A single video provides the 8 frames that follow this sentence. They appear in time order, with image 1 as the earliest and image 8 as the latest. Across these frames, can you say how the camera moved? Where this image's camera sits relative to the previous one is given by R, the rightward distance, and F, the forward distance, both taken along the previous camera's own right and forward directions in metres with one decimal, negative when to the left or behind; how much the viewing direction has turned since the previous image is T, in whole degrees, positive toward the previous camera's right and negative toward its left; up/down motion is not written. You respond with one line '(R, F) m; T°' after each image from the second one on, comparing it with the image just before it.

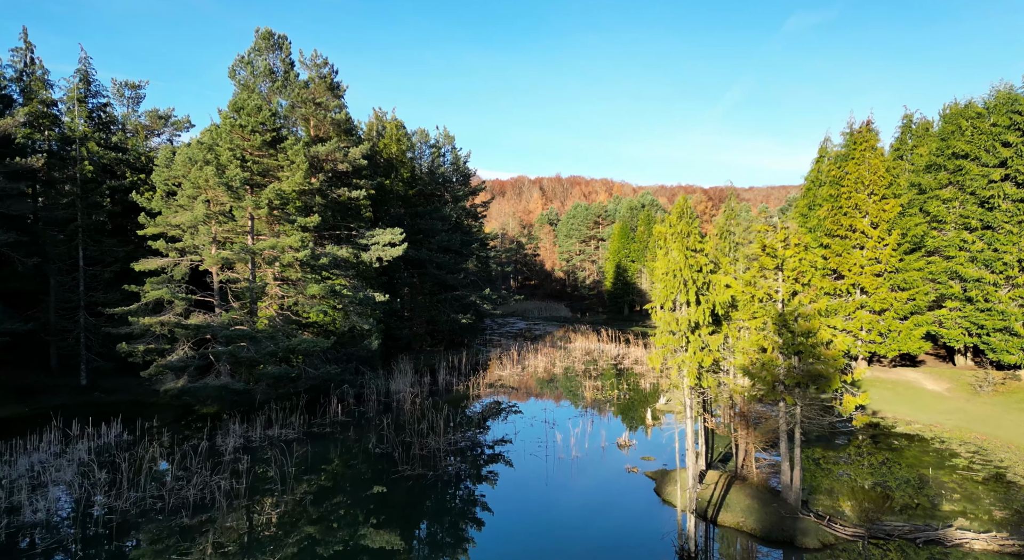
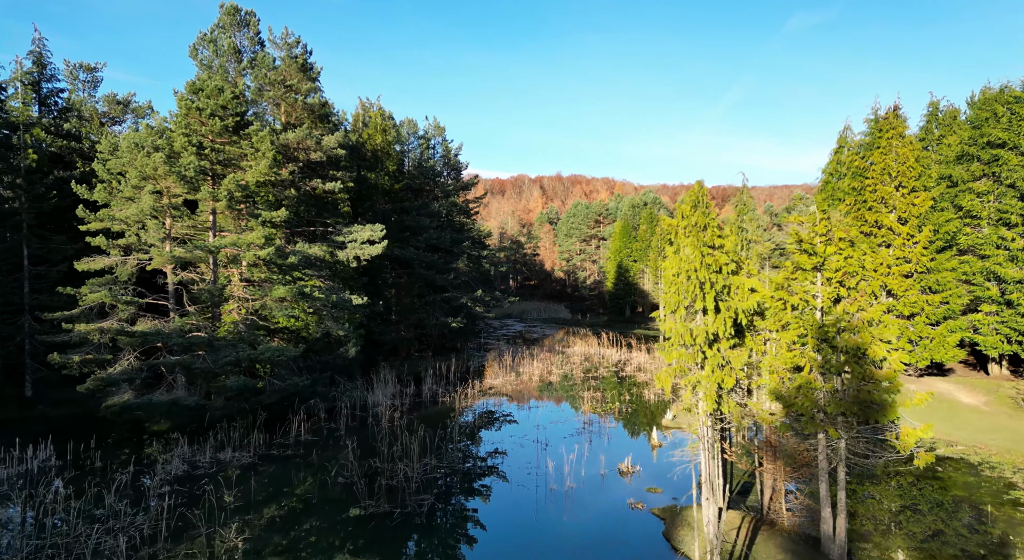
(+0.4, +2.1) m; 0°
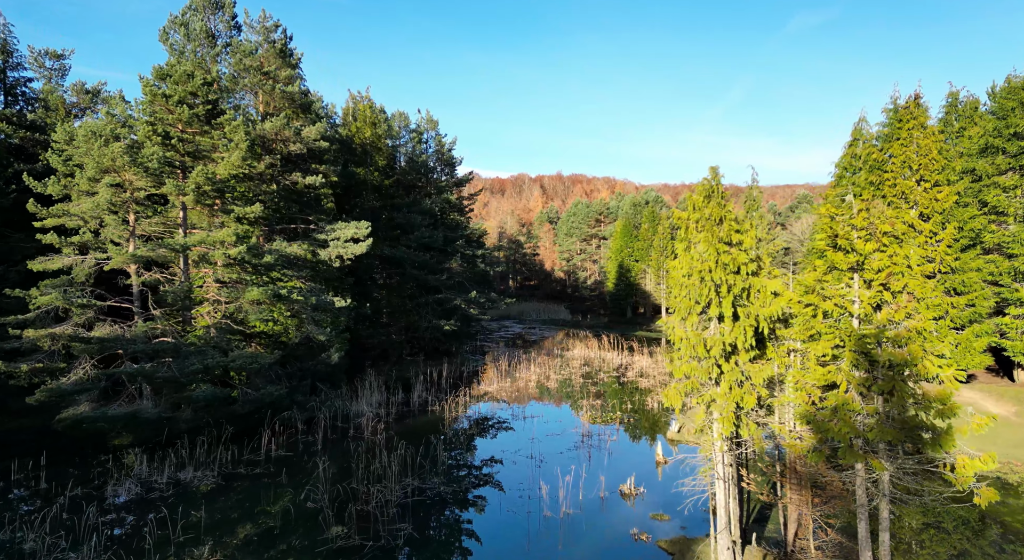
(+0.2, +1.4) m; 0°
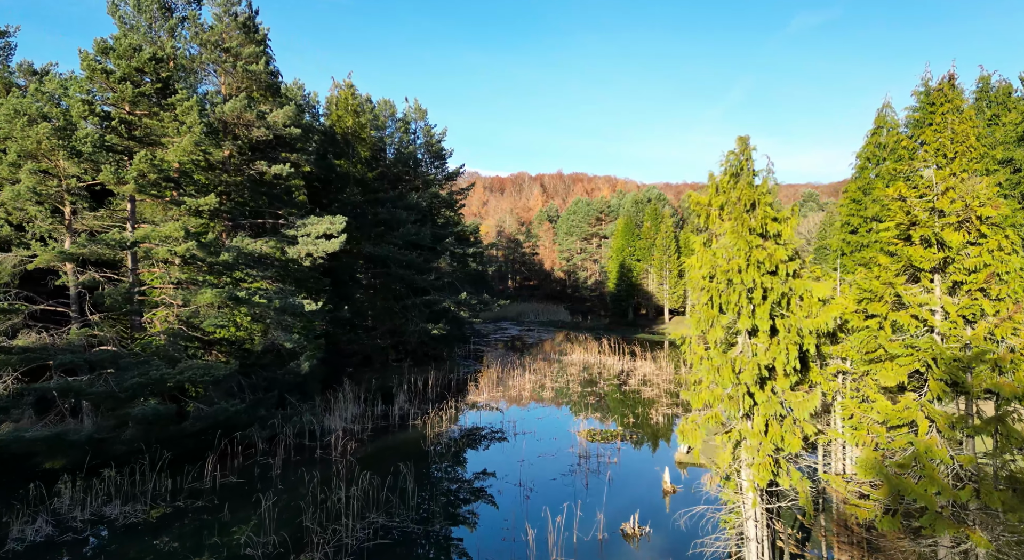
(+0.3, +2.0) m; 0°
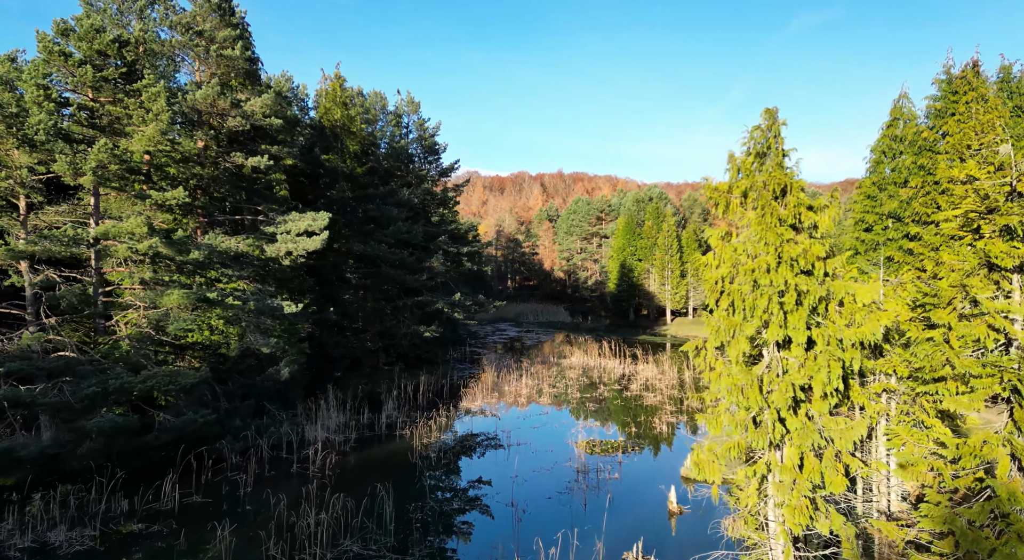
(+0.2, +1.1) m; 0°
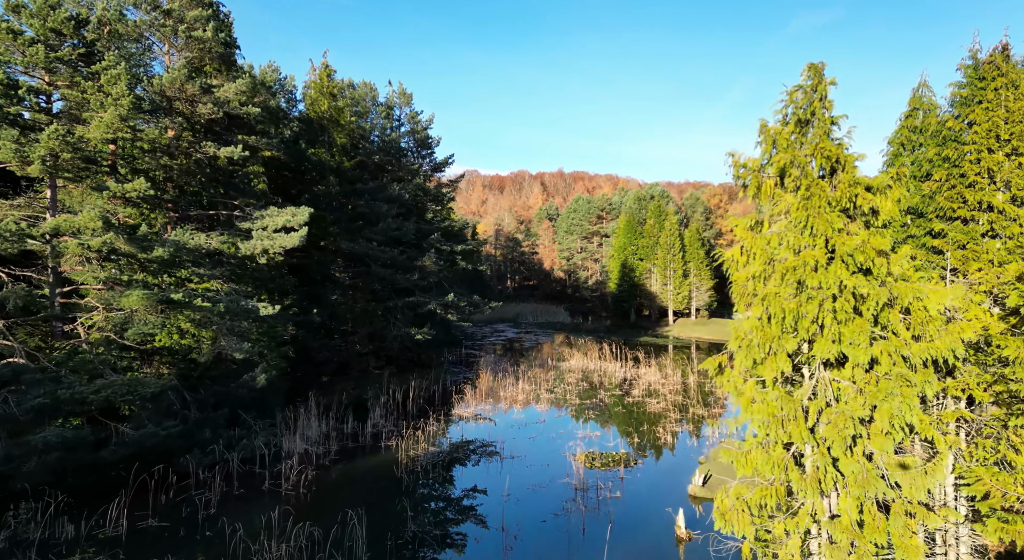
(+0.2, +1.2) m; 0°
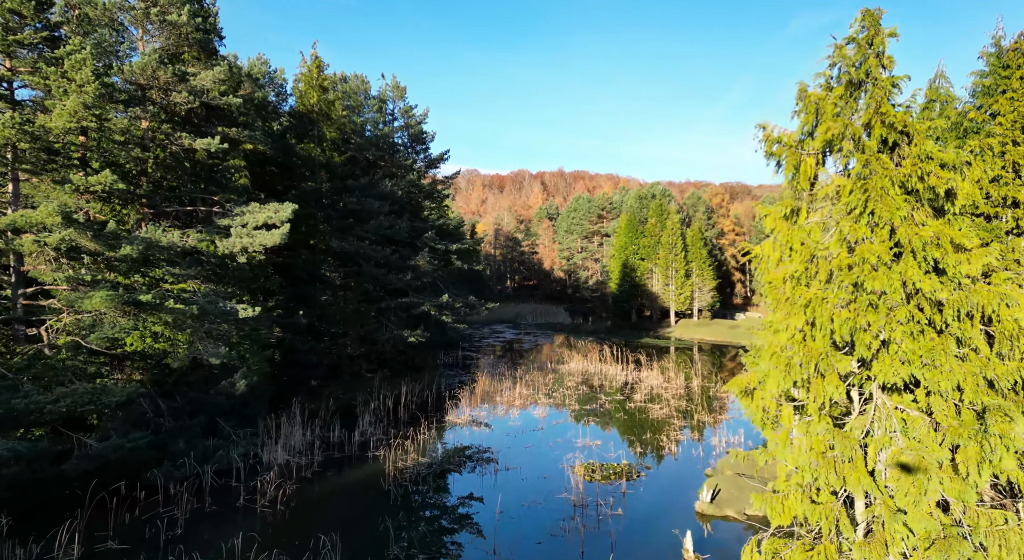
(+0.1, +0.9) m; 0°
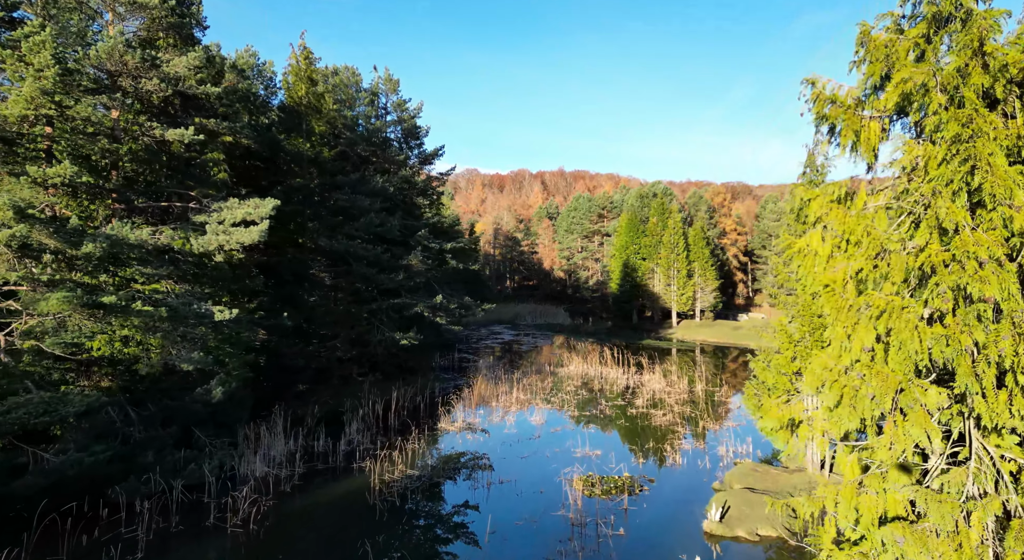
(+0.1, +0.9) m; 0°
